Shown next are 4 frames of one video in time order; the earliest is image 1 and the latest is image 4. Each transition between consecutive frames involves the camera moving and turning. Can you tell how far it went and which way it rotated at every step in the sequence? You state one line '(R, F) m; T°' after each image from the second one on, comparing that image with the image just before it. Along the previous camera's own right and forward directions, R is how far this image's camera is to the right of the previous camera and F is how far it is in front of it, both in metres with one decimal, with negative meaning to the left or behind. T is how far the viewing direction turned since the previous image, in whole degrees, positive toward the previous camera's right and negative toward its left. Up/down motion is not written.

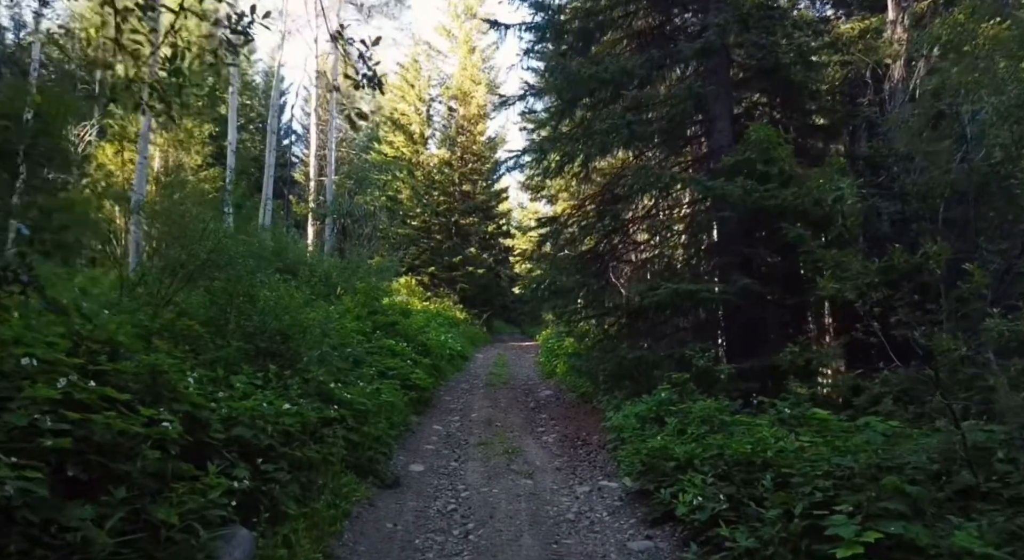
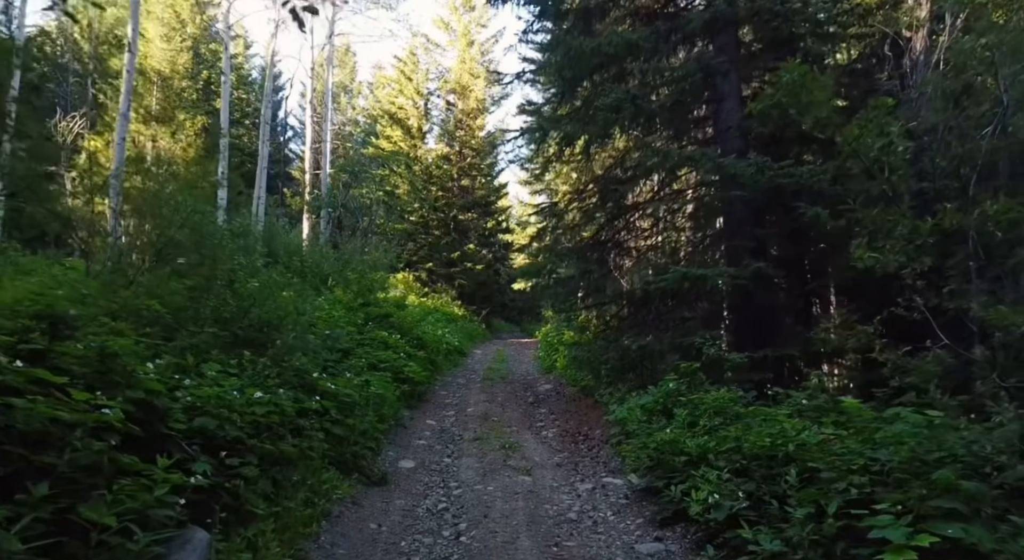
(0.0, +0.5) m; 0°
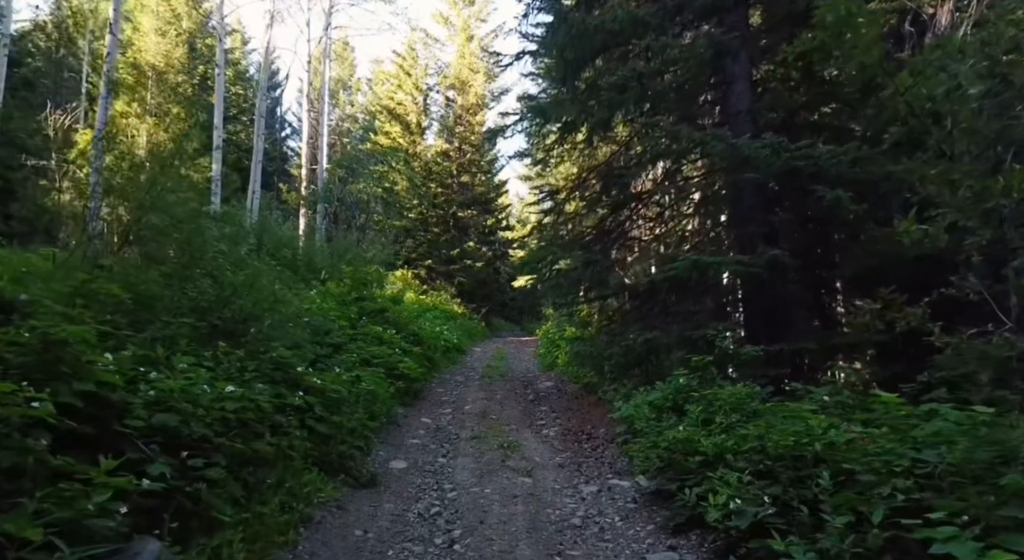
(0.0, +0.5) m; 0°
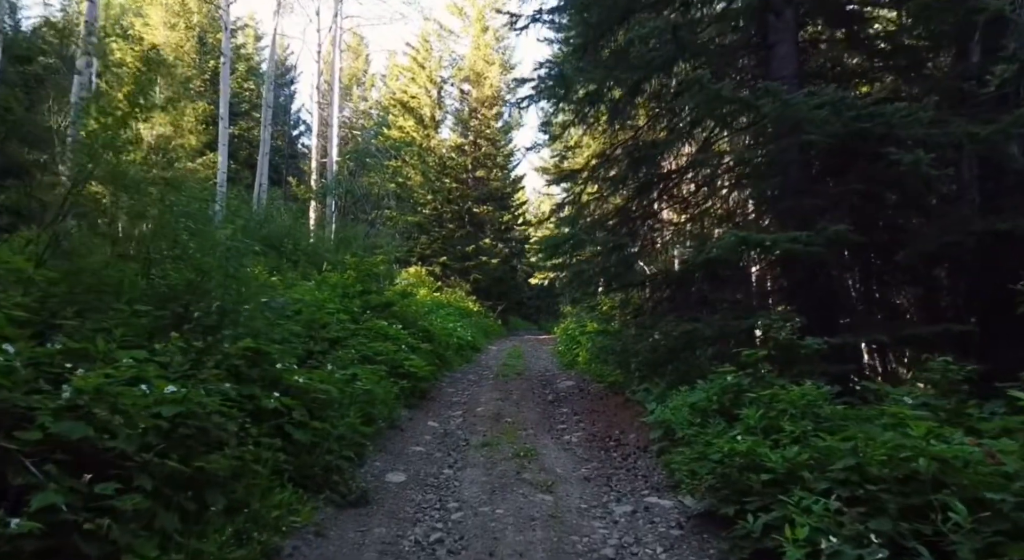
(0.0, +1.0) m; -2°
